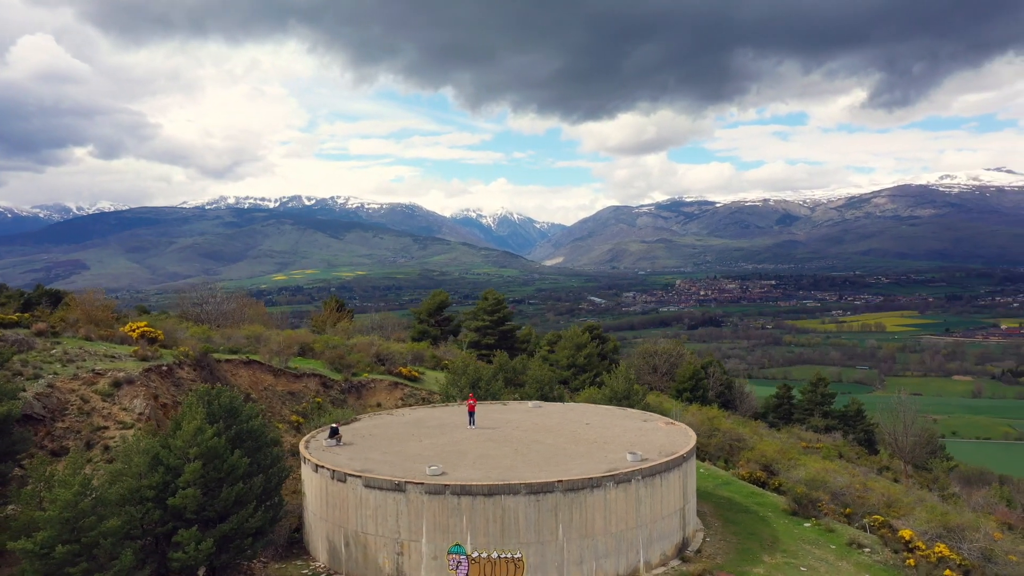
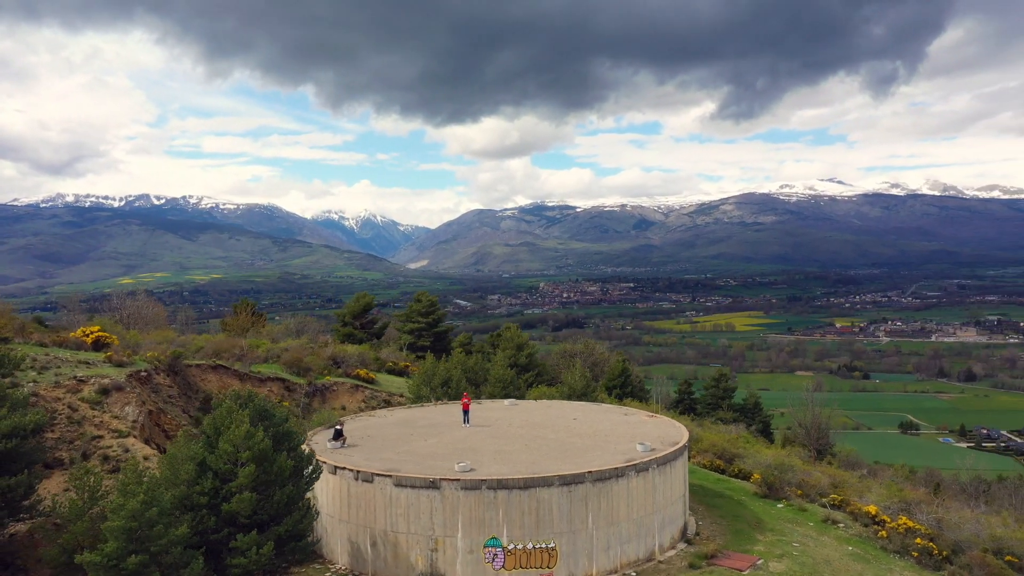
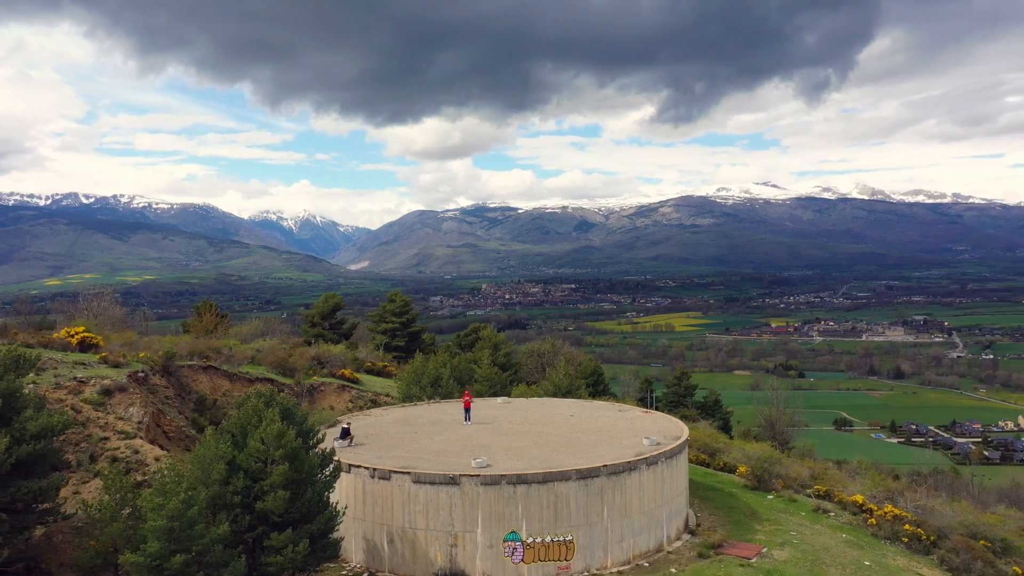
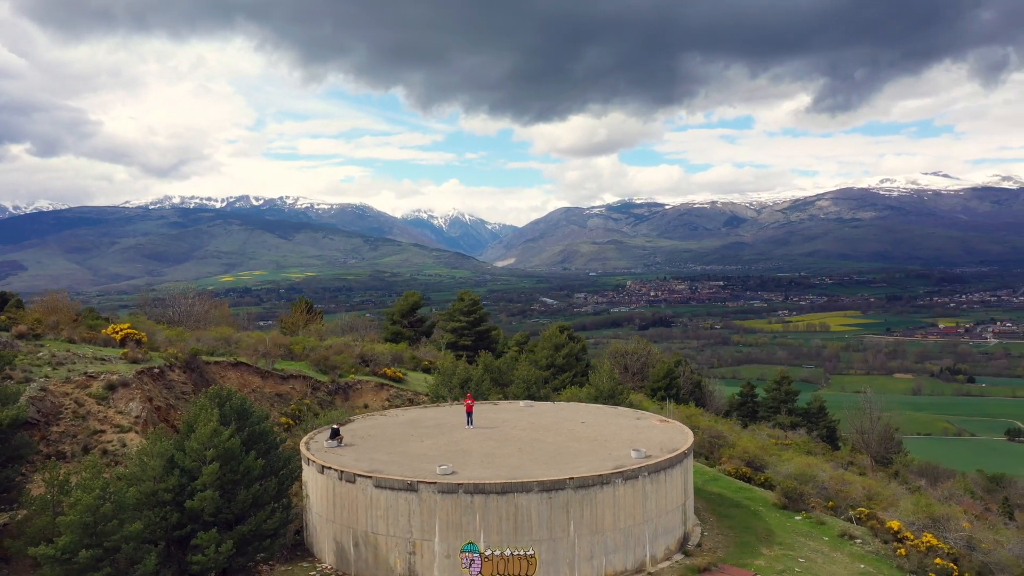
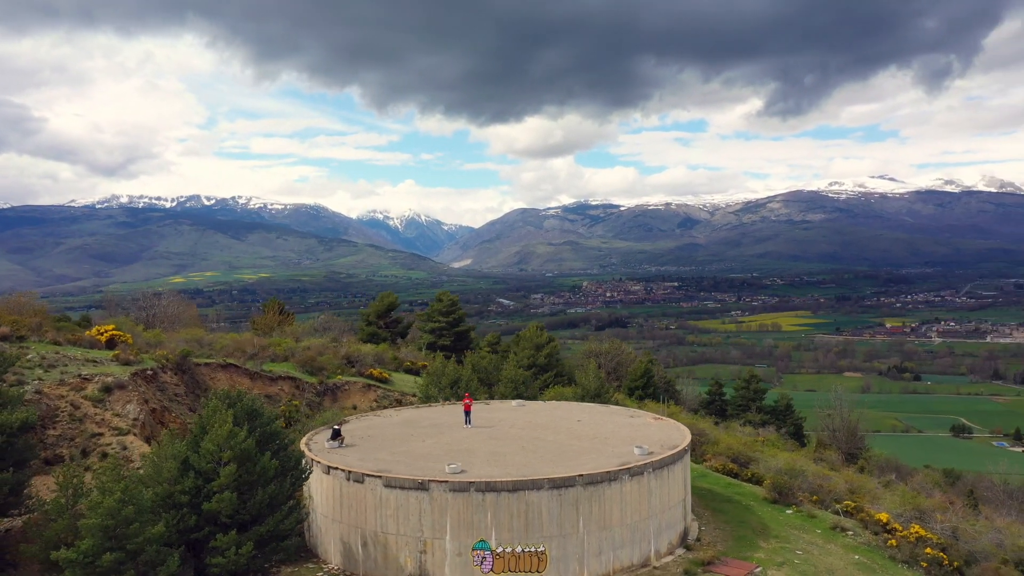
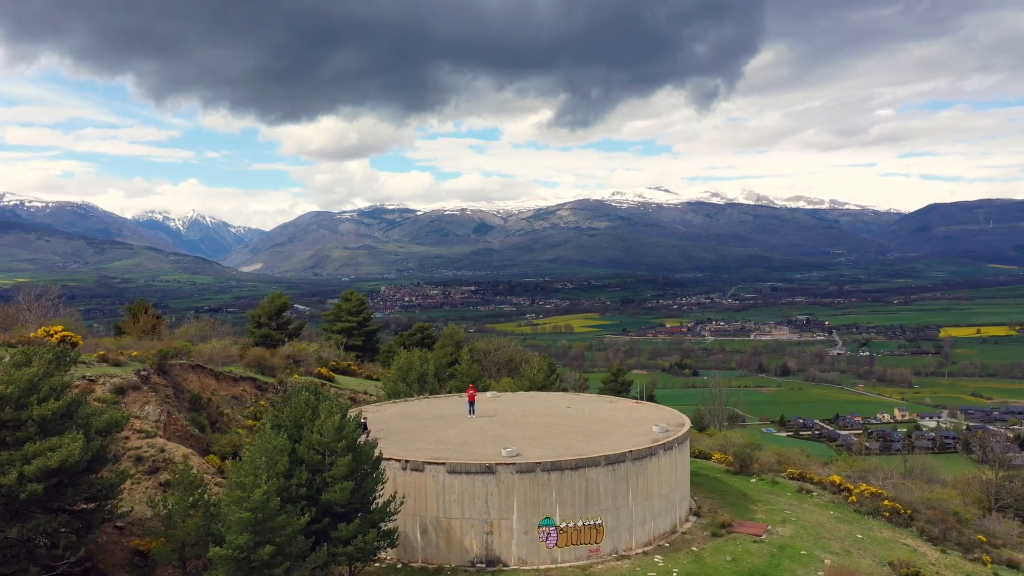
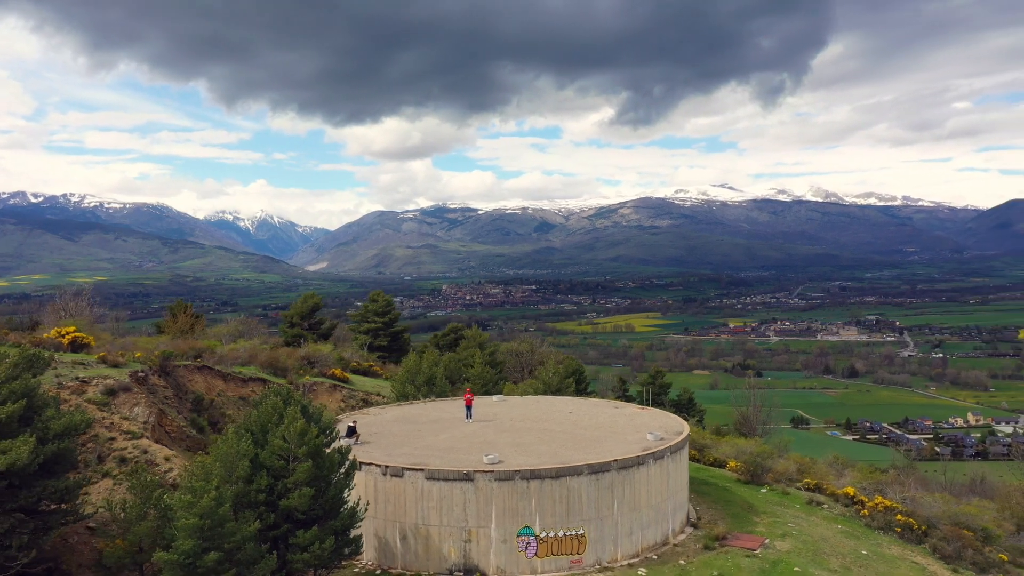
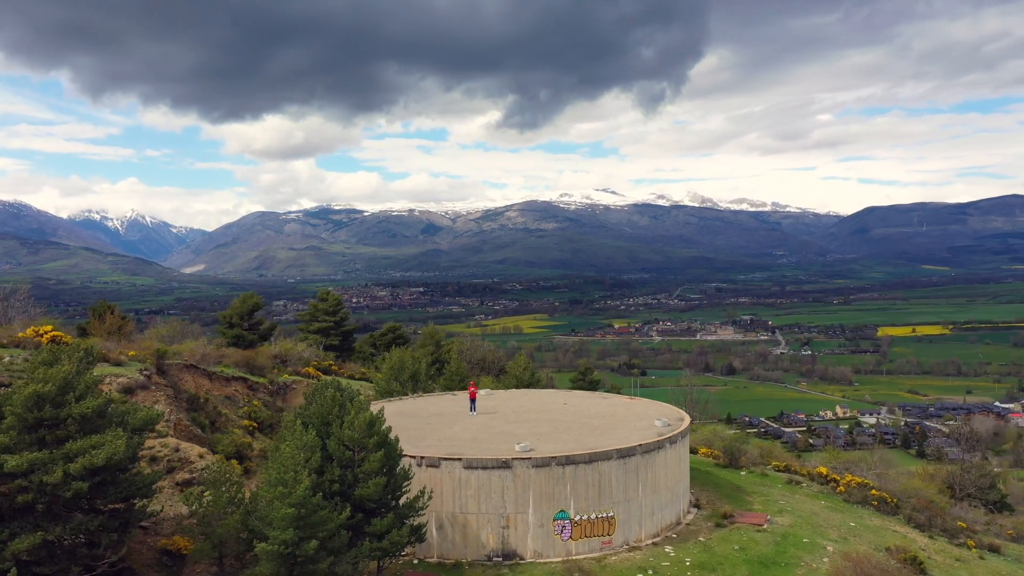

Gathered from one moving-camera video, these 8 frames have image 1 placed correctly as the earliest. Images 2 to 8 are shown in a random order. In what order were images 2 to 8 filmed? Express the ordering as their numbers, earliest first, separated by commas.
4, 5, 2, 3, 7, 6, 8
